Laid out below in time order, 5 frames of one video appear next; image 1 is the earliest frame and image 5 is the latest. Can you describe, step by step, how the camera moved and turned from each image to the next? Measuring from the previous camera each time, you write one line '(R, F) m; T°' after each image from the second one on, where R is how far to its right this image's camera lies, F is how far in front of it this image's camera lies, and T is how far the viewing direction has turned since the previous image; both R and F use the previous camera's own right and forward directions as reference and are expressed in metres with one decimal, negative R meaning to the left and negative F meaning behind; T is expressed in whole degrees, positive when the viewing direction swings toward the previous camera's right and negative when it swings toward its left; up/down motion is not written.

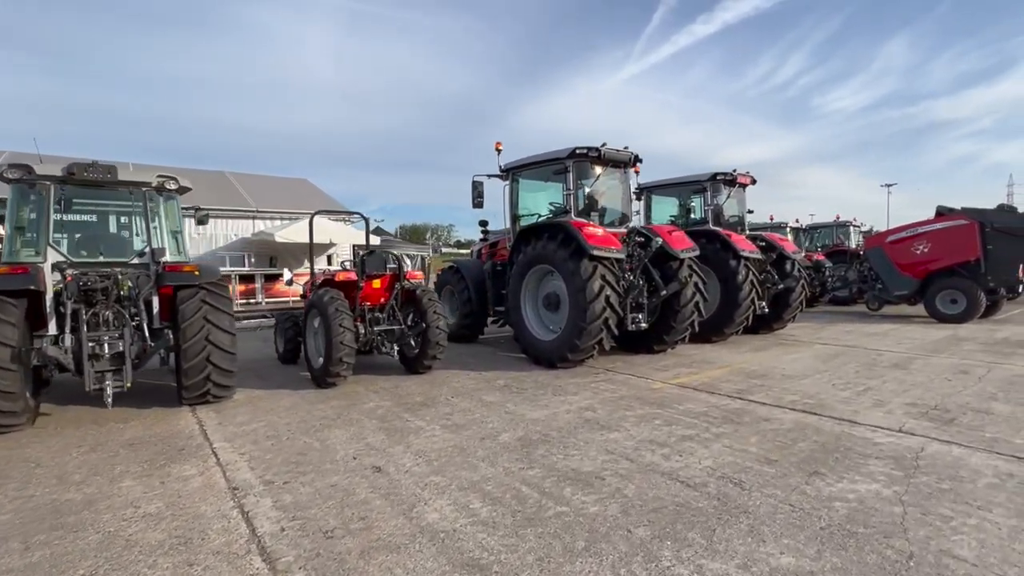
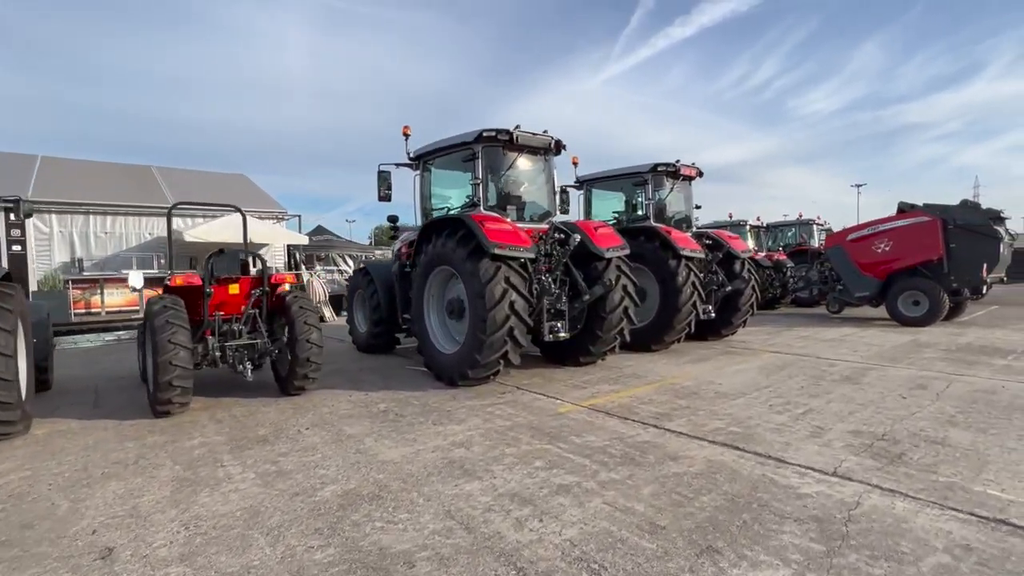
(+1.0, +0.8) m; +2°
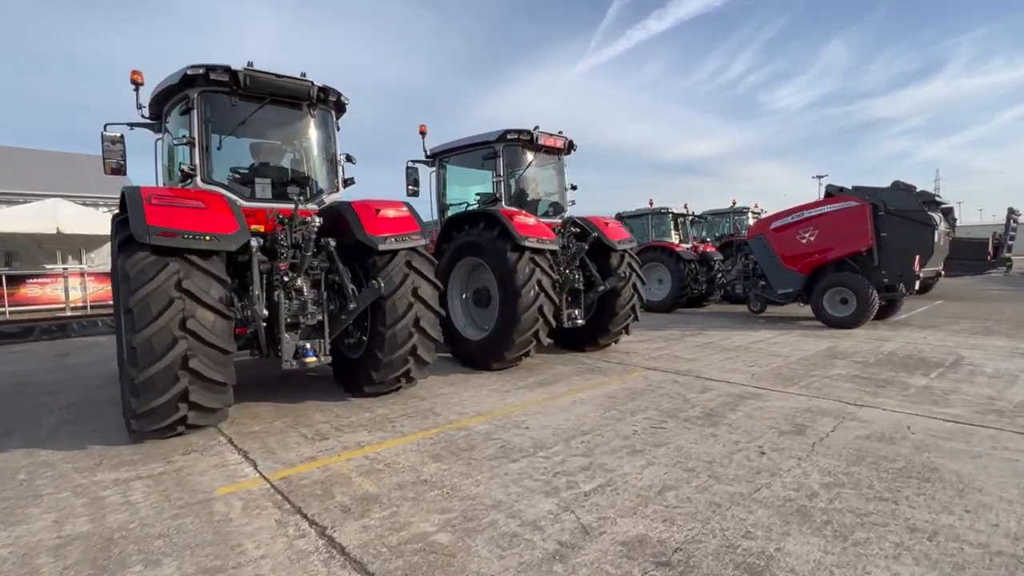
(+2.1, +1.5) m; +2°
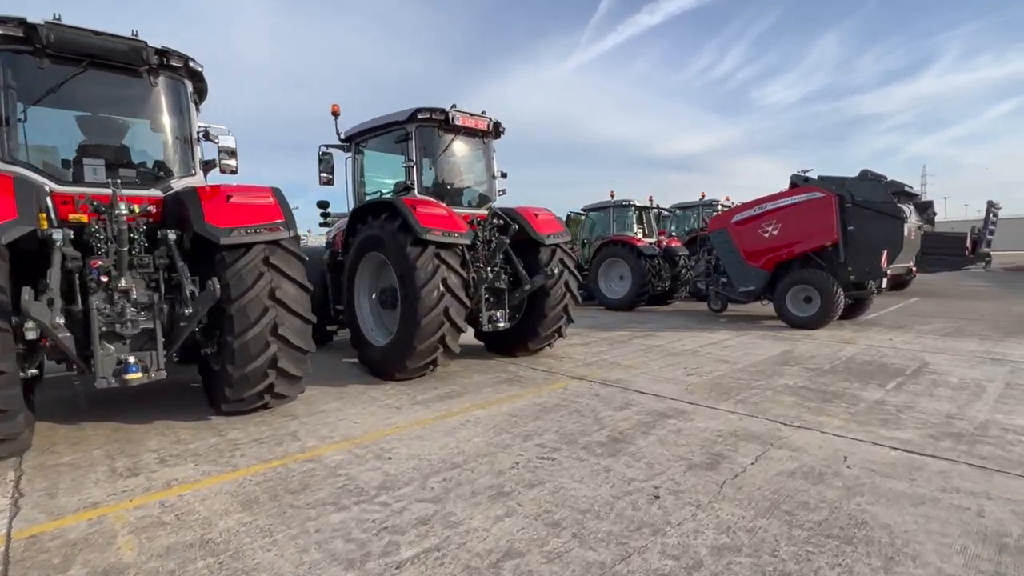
(+0.9, +0.6) m; +1°
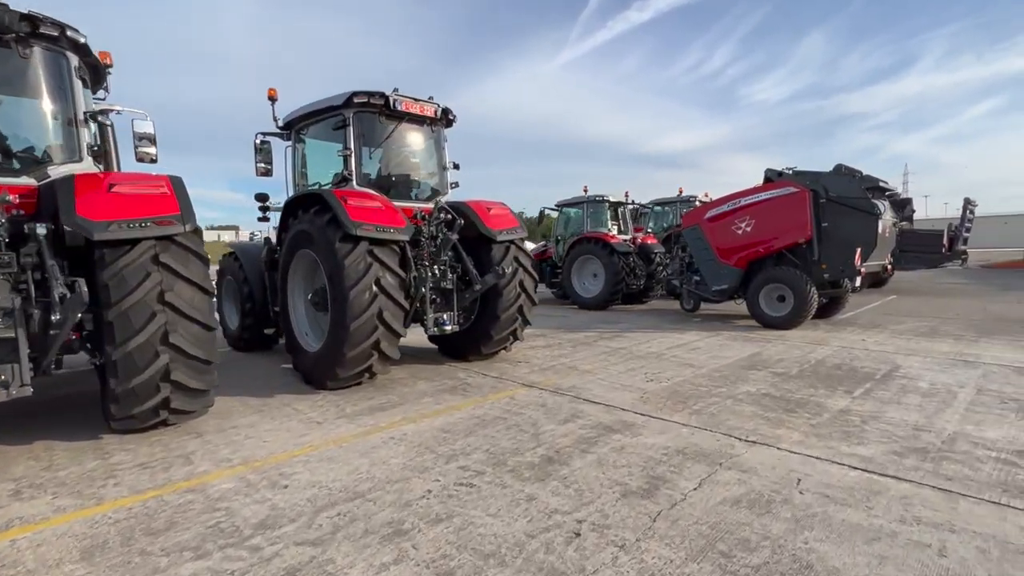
(+0.4, +0.4) m; +1°
